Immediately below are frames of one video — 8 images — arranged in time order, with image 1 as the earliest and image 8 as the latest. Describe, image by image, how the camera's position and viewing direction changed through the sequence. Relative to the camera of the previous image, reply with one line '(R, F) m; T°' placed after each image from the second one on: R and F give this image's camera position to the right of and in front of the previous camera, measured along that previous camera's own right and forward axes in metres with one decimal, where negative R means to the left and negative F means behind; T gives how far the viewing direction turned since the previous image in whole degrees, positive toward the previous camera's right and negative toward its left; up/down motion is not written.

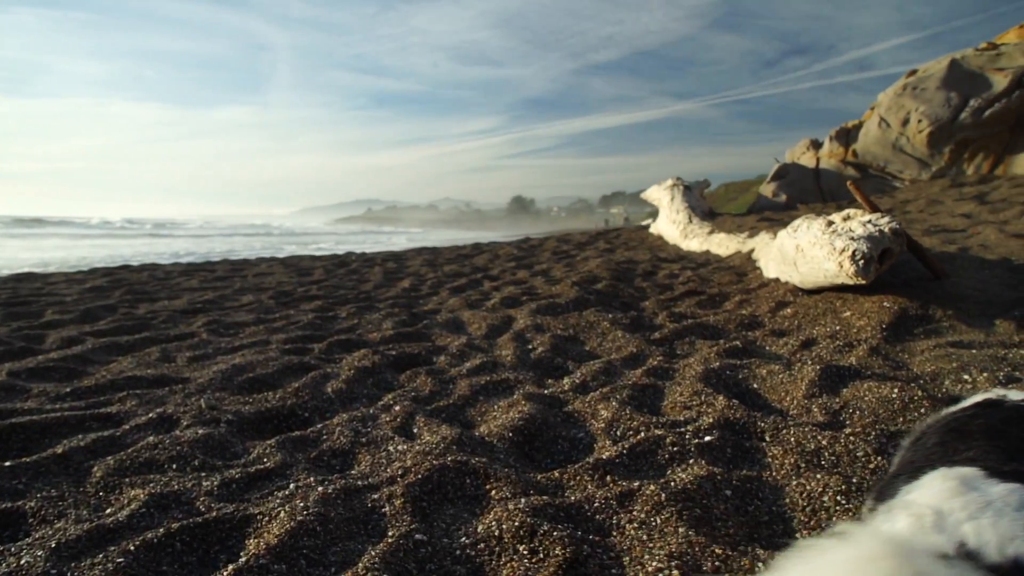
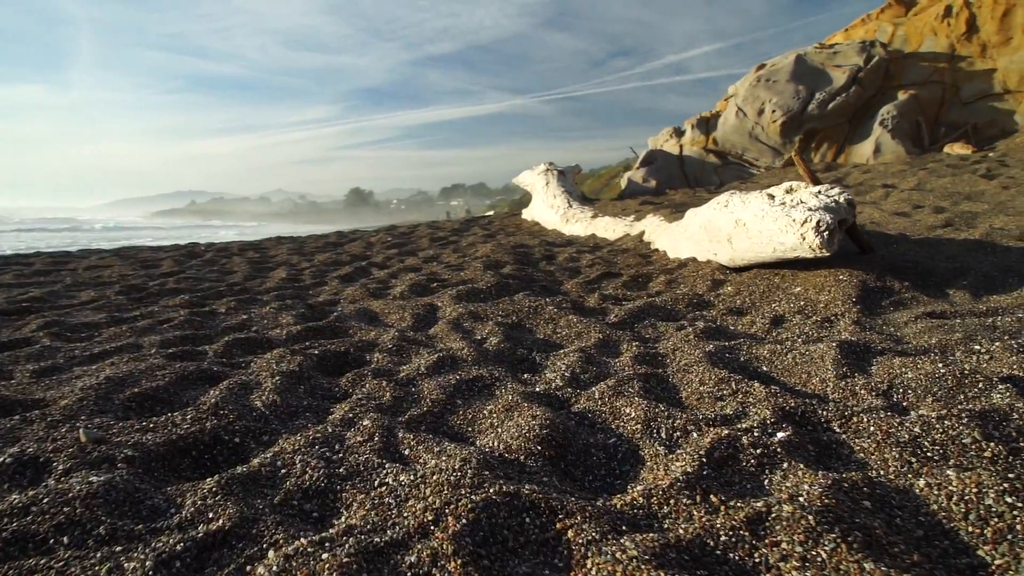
(-0.6, +0.8) m; +13°
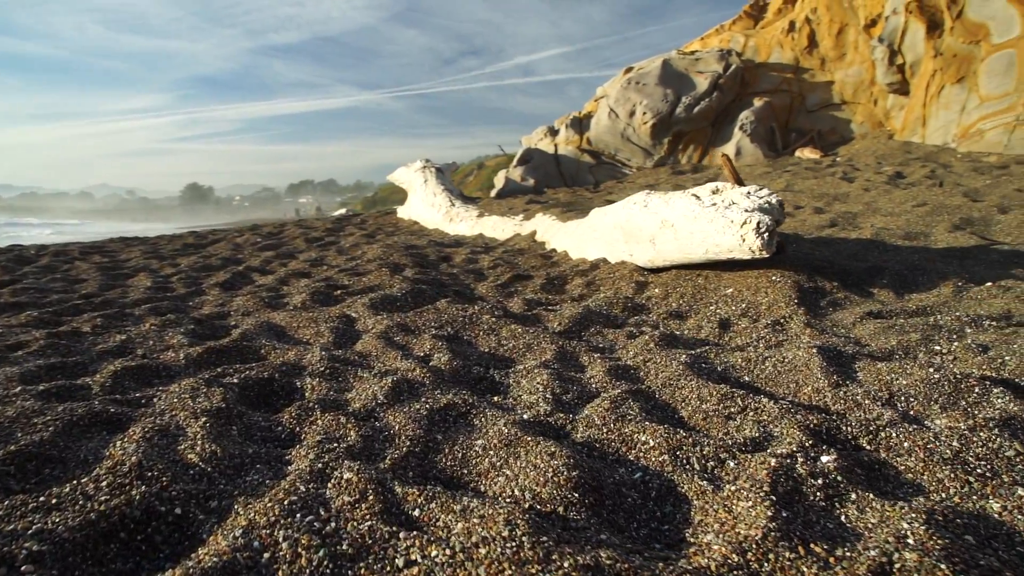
(-0.5, +0.5) m; +12°
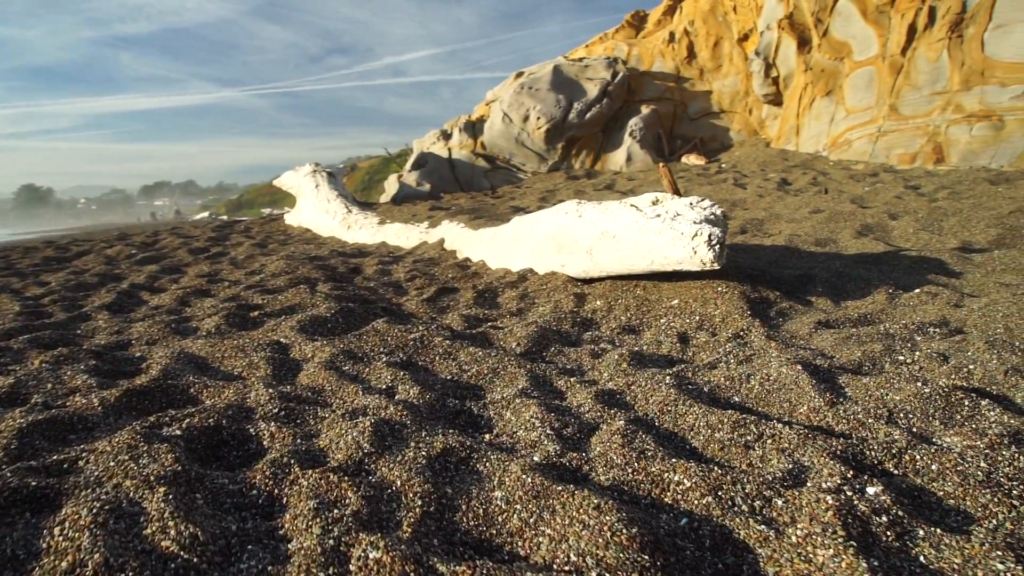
(-0.5, +0.3) m; +10°
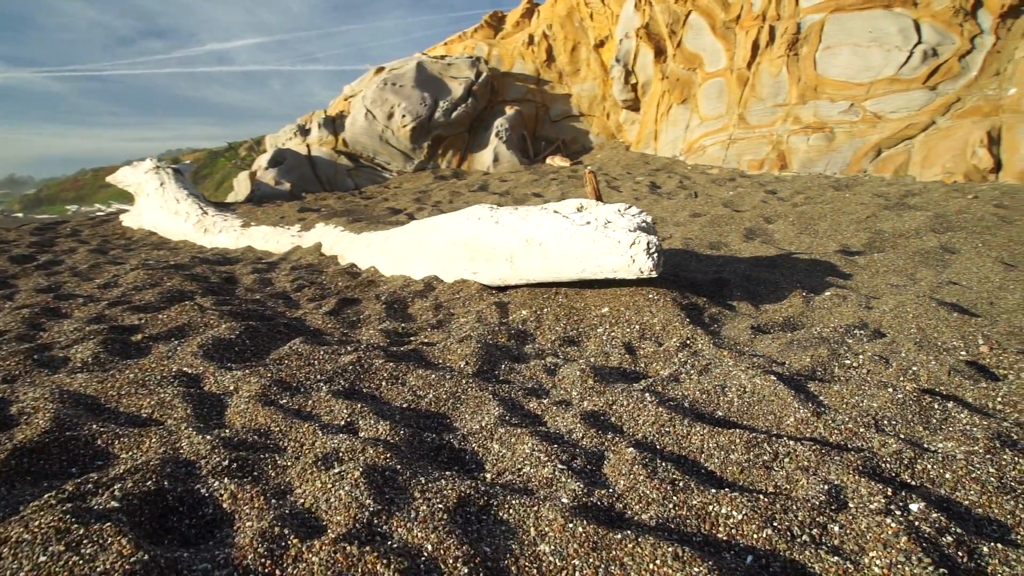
(-0.6, +0.3) m; +13°
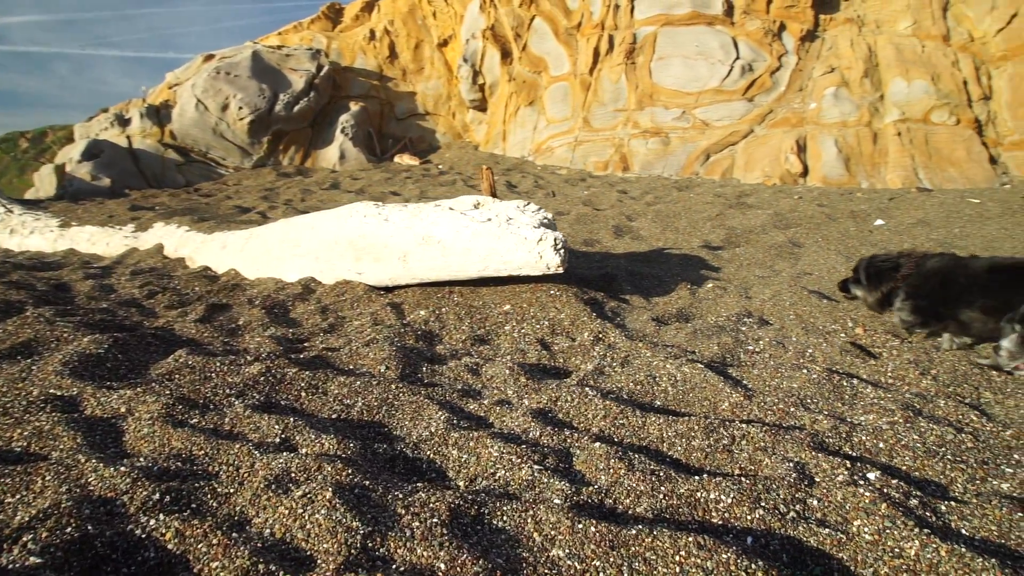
(-0.5, +0.2) m; +14°
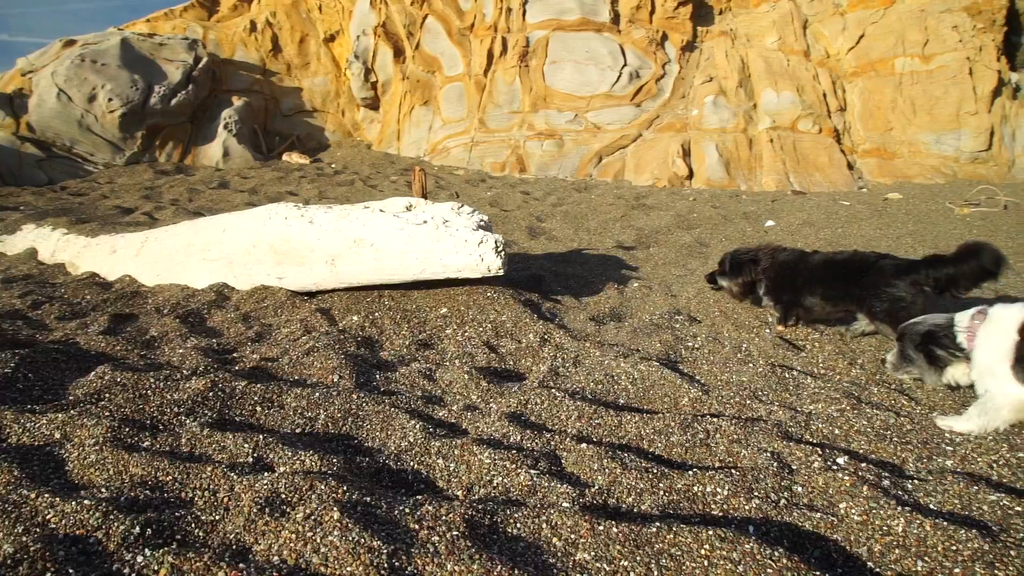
(-0.4, 0.0) m; +10°
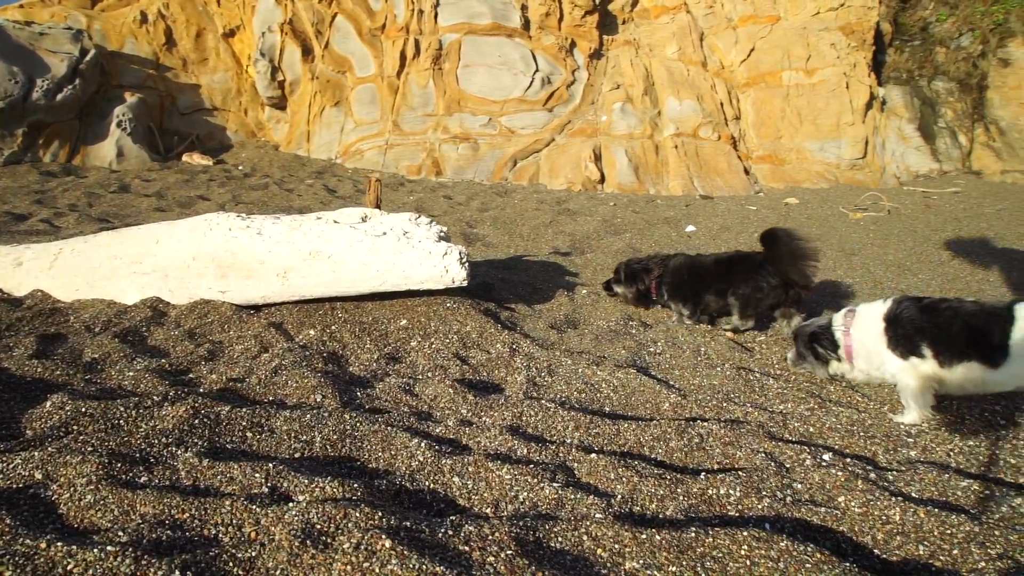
(-0.4, 0.0) m; +8°
